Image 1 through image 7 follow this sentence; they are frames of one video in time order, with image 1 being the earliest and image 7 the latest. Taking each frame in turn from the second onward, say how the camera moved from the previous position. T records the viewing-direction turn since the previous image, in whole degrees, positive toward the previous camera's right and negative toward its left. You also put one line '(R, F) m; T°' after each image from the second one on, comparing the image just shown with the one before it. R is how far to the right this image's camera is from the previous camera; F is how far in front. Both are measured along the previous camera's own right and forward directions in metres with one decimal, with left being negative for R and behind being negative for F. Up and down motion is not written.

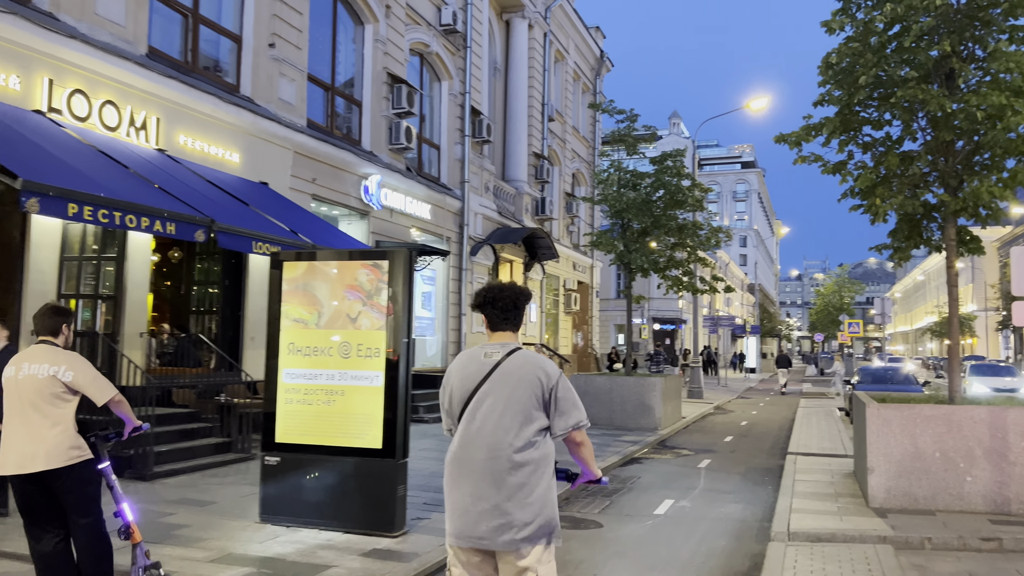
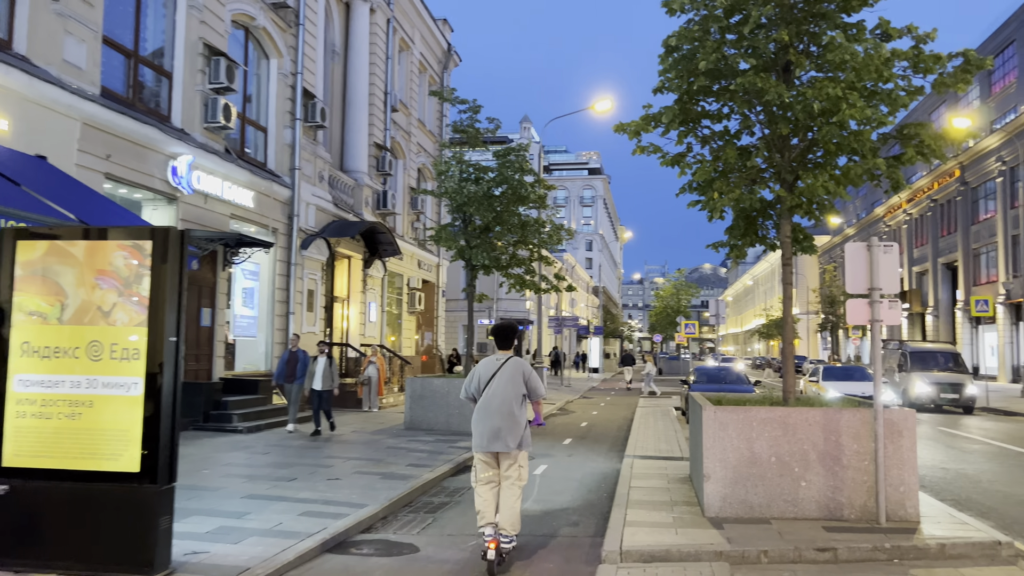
(+0.4, +0.9) m; +10°
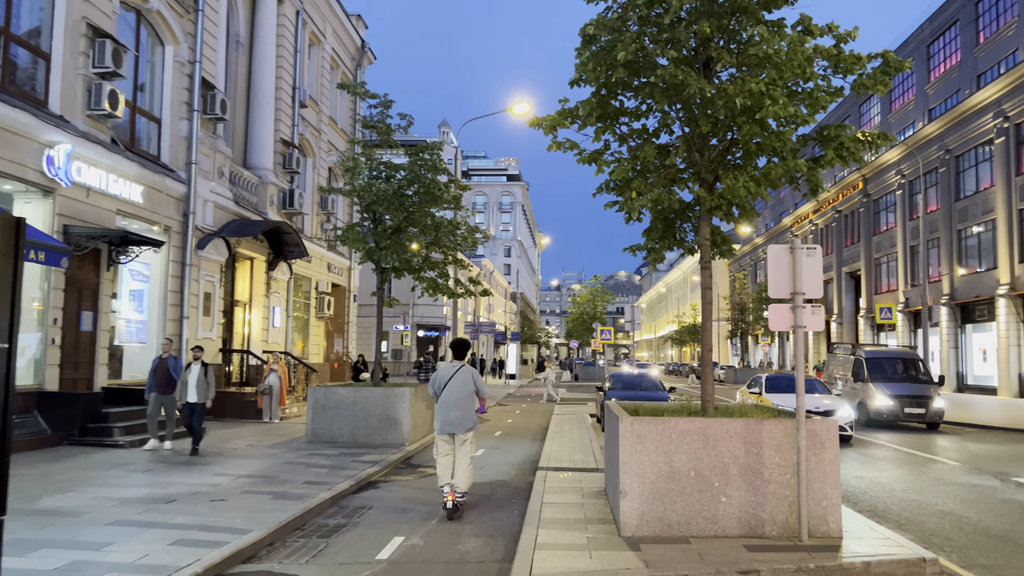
(+0.1, +0.6) m; +6°
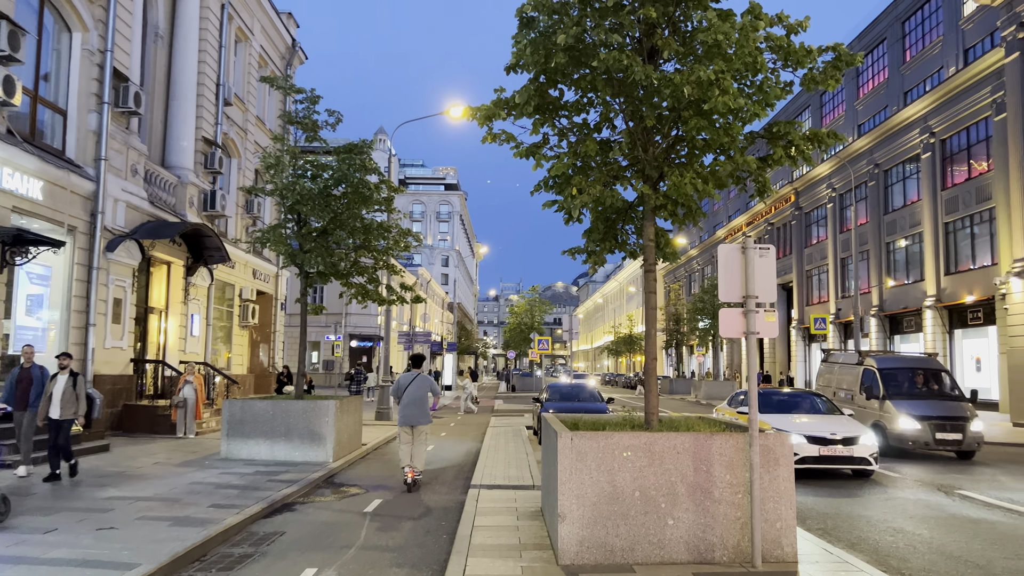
(+0.1, +0.7) m; +4°
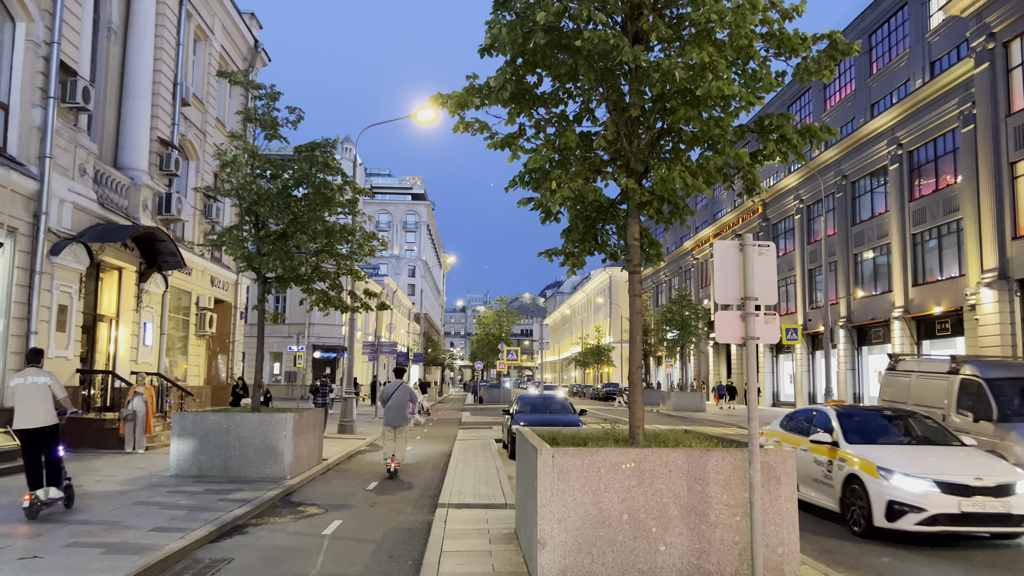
(-0.1, +0.6) m; +2°
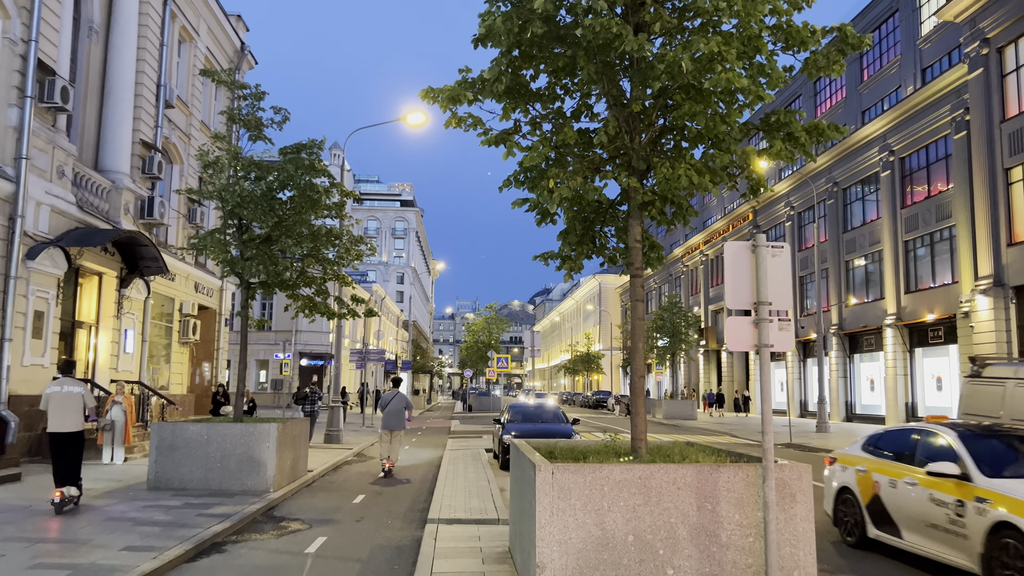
(0.0, +0.4) m; +1°
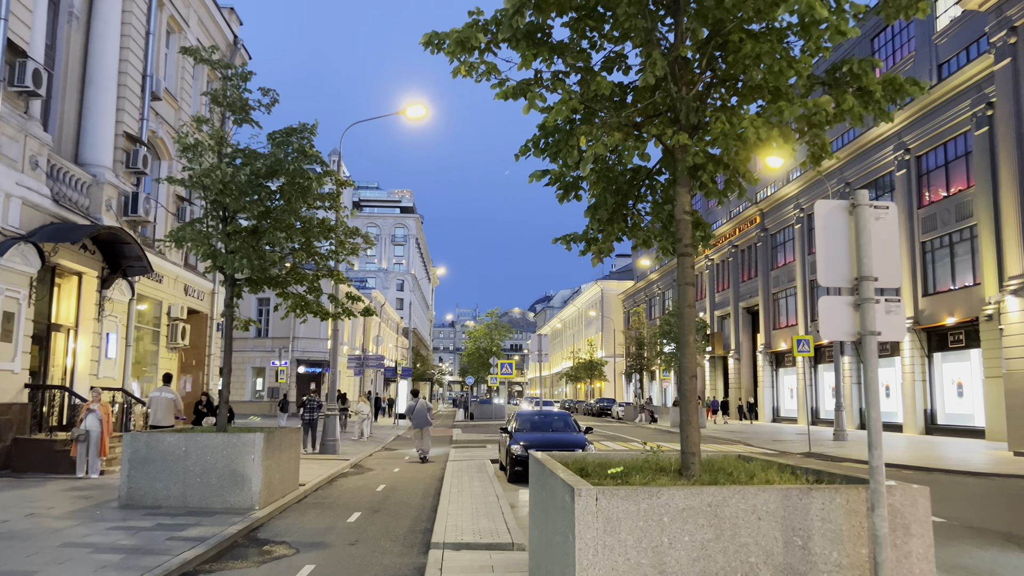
(-0.1, +1.1) m; 0°
